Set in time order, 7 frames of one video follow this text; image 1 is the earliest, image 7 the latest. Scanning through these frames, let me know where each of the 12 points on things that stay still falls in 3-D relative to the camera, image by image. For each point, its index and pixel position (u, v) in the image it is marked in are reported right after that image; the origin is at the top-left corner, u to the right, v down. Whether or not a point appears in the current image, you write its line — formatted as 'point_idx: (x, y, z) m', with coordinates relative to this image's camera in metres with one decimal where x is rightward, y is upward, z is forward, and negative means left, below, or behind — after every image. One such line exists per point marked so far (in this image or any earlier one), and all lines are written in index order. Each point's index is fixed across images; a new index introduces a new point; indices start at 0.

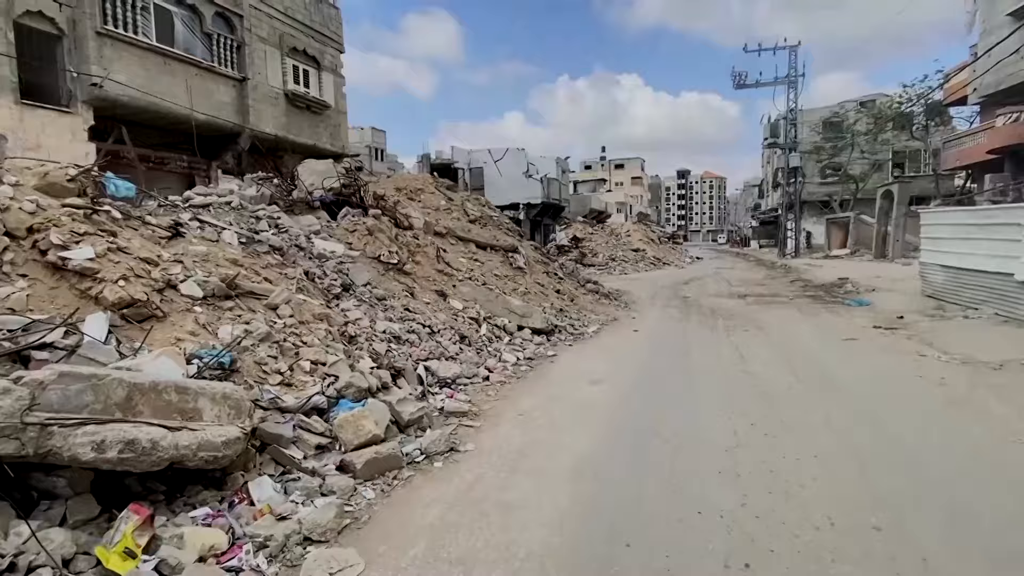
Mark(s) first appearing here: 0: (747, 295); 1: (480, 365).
0: (+6.5, -0.2, +15.2) m
1: (-0.4, -0.9, +6.5) m
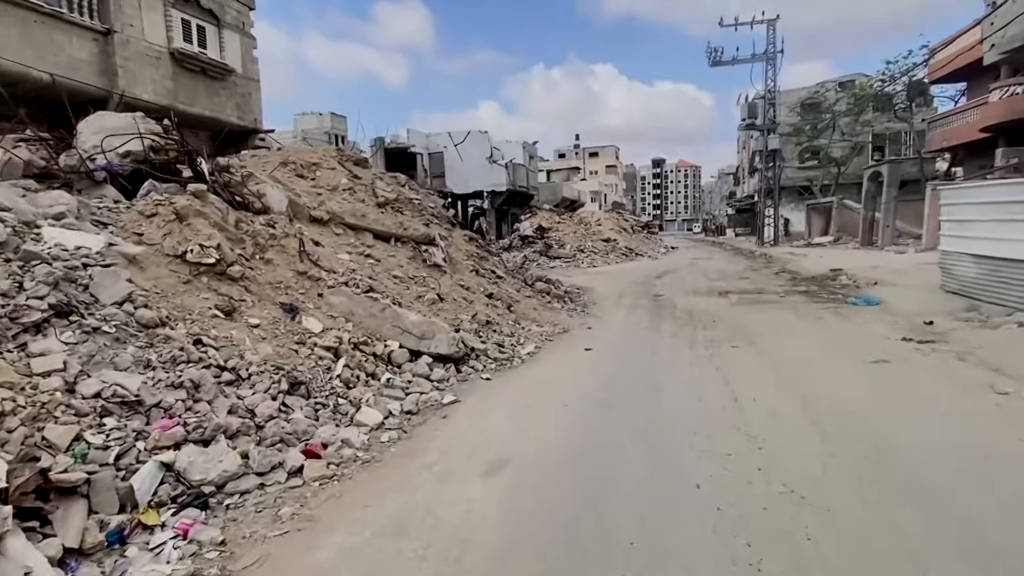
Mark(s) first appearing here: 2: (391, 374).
0: (+5.1, -0.1, +12.8) m
1: (-1.5, -1.1, +3.8) m
2: (-1.1, -0.8, +5.2) m
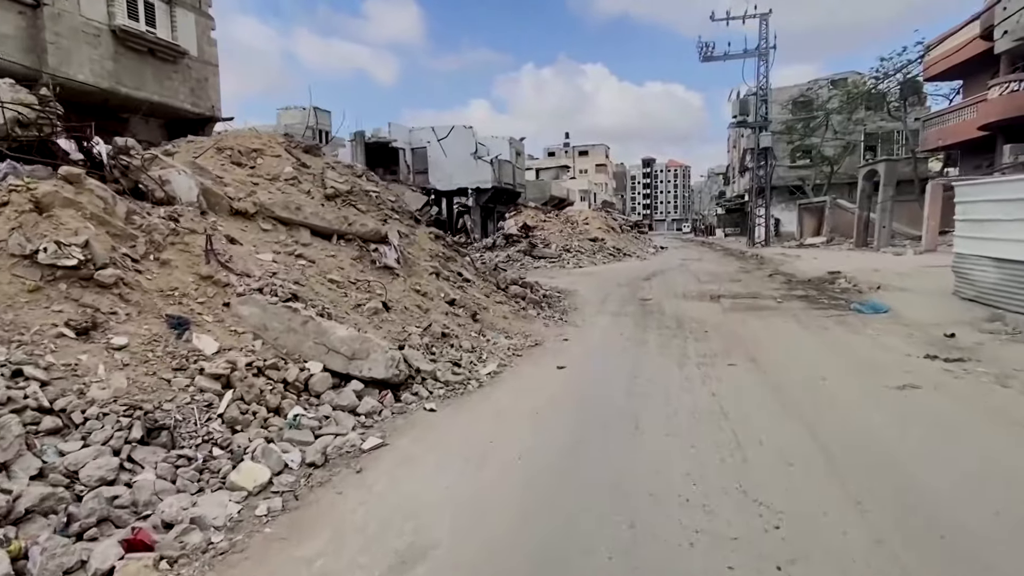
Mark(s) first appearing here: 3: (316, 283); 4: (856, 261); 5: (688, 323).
0: (+4.5, -0.2, +11.8) m
1: (-1.8, -1.1, +2.7) m
2: (-1.6, -0.9, +4.1) m
3: (-2.0, +0.1, +5.6) m
4: (+10.7, +0.8, +17.2) m
5: (+2.8, -0.5, +8.7) m
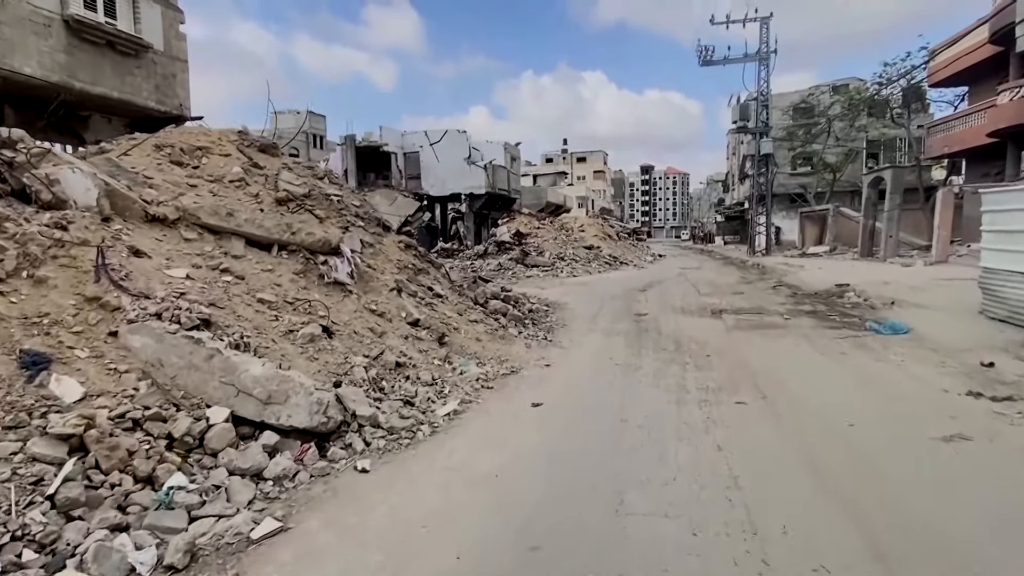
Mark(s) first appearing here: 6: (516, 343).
0: (+4.2, -0.5, +10.8) m
1: (-2.1, -1.3, +1.7) m
2: (-1.9, -1.1, +3.2) m
3: (-2.3, -0.1, +4.7) m
4: (+10.4, +0.4, +16.3) m
5: (+2.5, -0.8, +7.8) m
6: (0.0, -0.7, +7.3) m
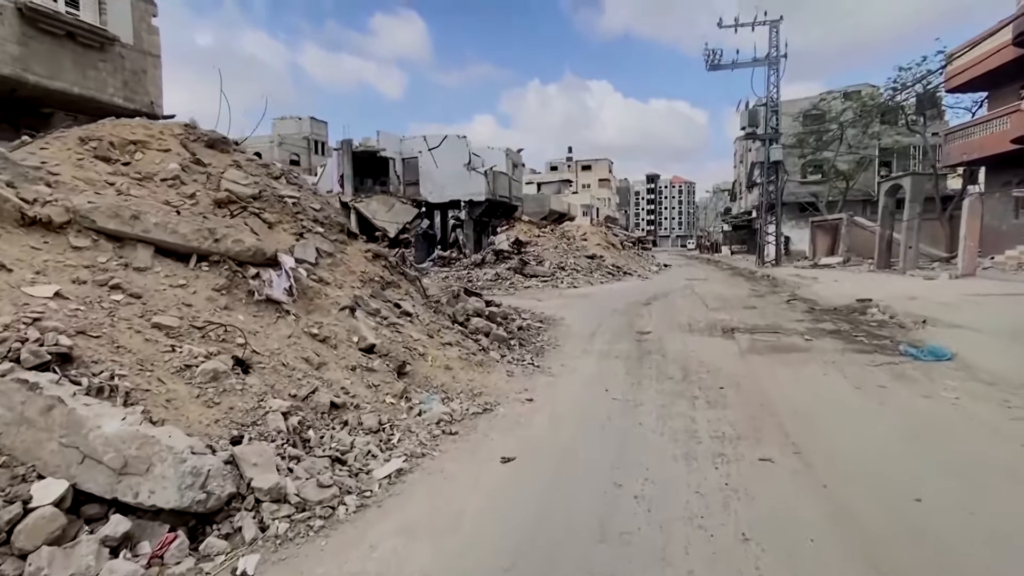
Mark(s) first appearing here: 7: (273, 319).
0: (+4.0, -0.8, +9.7) m
1: (-2.4, -1.4, +0.7) m
2: (-2.1, -1.2, +2.1) m
3: (-2.6, -0.3, +3.7) m
4: (+10.3, 0.0, +15.2) m
5: (+2.2, -1.0, +6.7) m
6: (-0.2, -0.9, +6.2) m
7: (-2.0, -0.3, +4.7) m
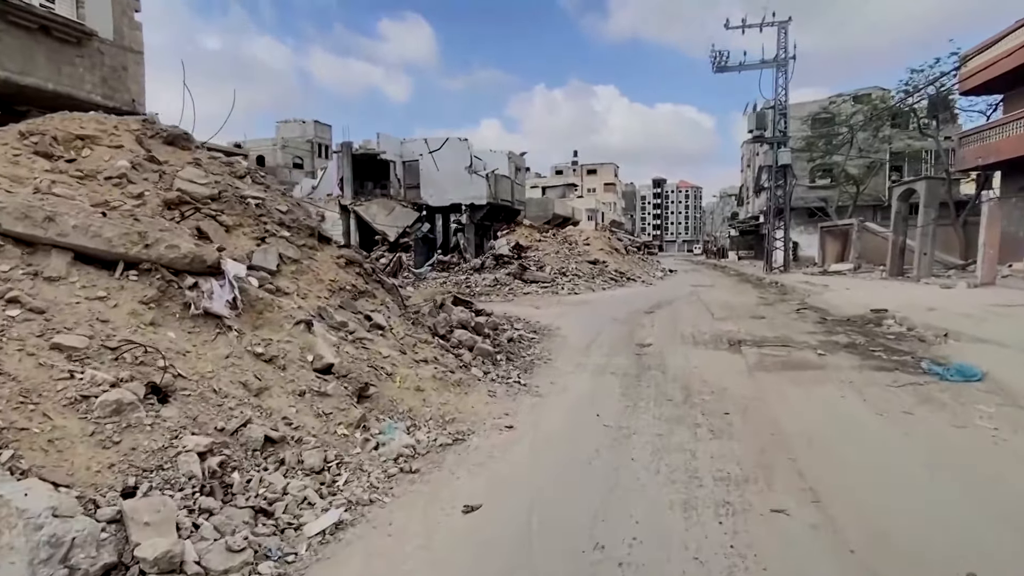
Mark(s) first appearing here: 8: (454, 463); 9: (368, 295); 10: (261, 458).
0: (+3.8, -0.9, +9.1) m
1: (-2.7, -1.5, +0.1) m
2: (-2.4, -1.3, +1.5) m
3: (-2.8, -0.4, +3.1) m
4: (+10.2, -0.2, +14.5) m
5: (+2.1, -1.1, +6.1) m
6: (-0.4, -1.0, +5.6) m
7: (-2.2, -0.4, +4.1) m
8: (-0.4, -1.3, +4.0) m
9: (-1.7, -0.1, +6.3) m
10: (-1.5, -1.0, +3.4) m
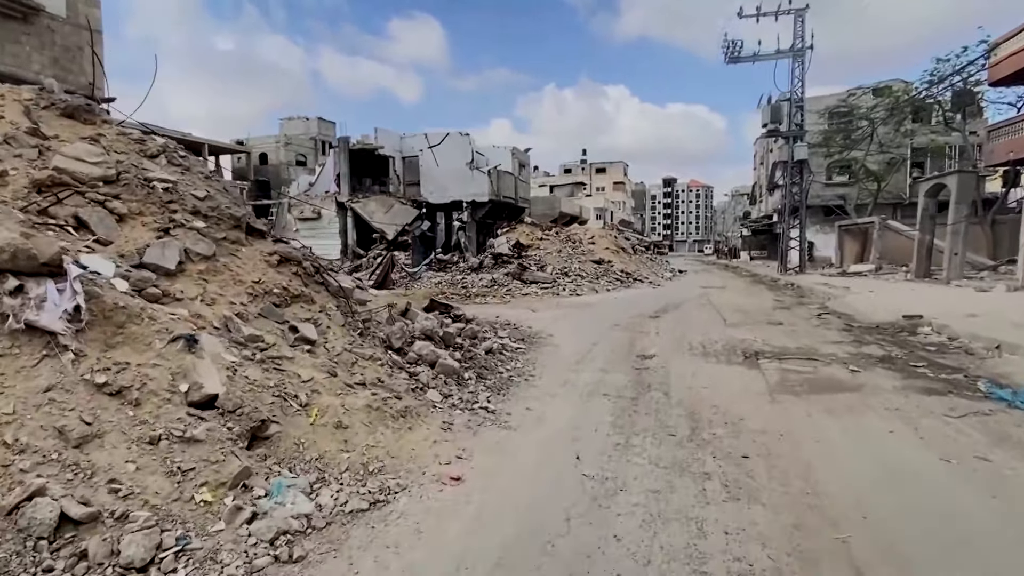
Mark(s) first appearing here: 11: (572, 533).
0: (+3.6, -1.0, +7.9) m
1: (-3.1, -1.5, -1.0) m
2: (-2.8, -1.3, +0.4) m
3: (-3.1, -0.4, +2.0) m
4: (+10.0, -0.3, +13.1) m
5: (+1.7, -1.2, +4.9) m
6: (-0.7, -1.1, +4.5) m
7: (-2.6, -0.4, +2.9) m
8: (-0.8, -1.3, +2.9) m
9: (-2.0, -0.1, +5.2) m
10: (-1.9, -1.1, +2.3) m
11: (+0.3, -1.3, +3.0) m
